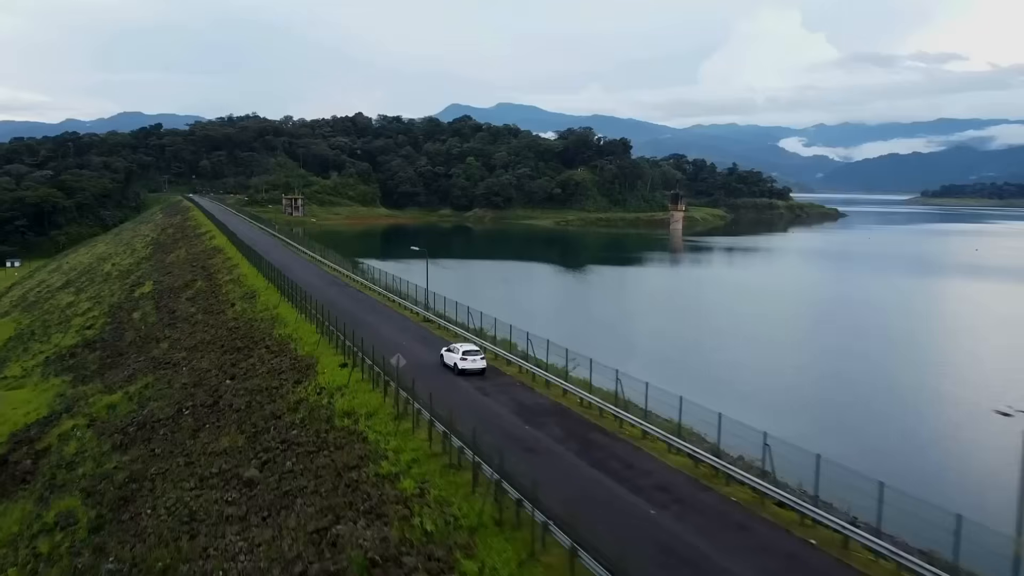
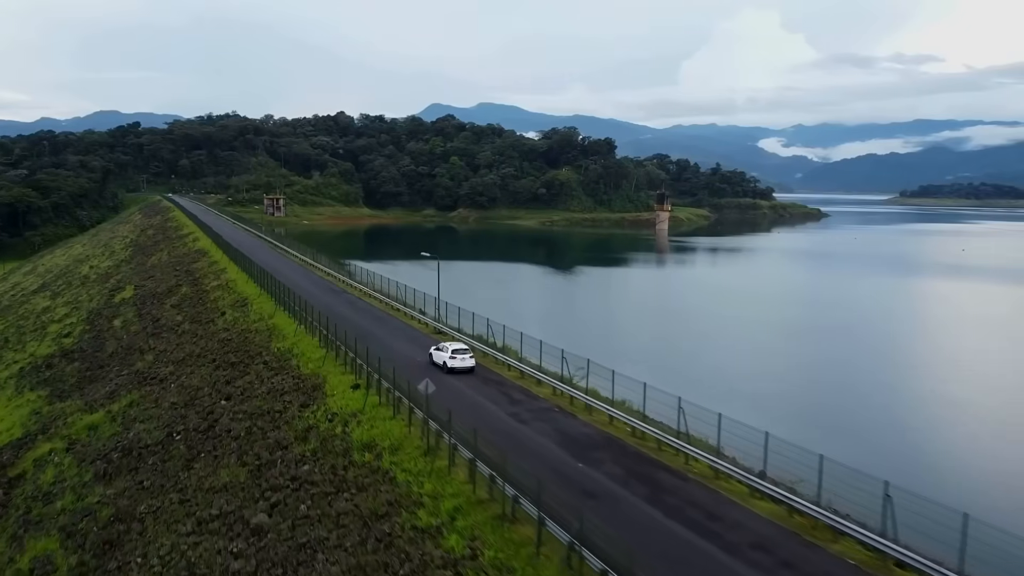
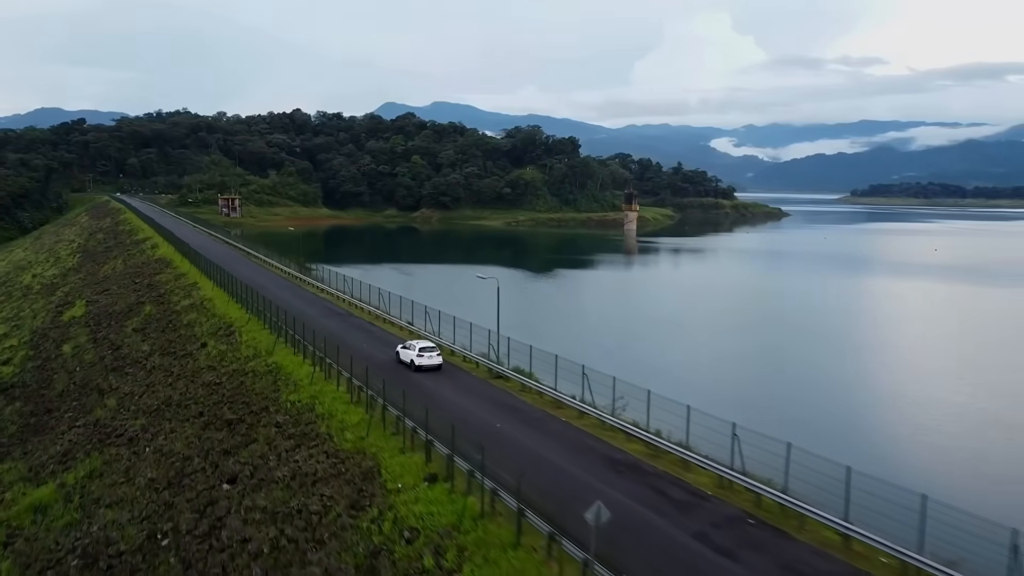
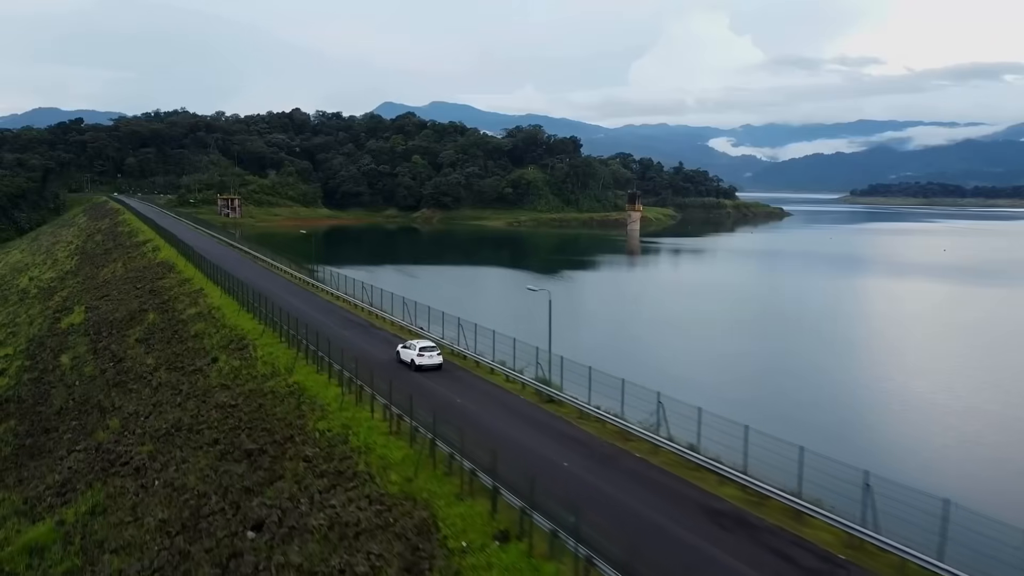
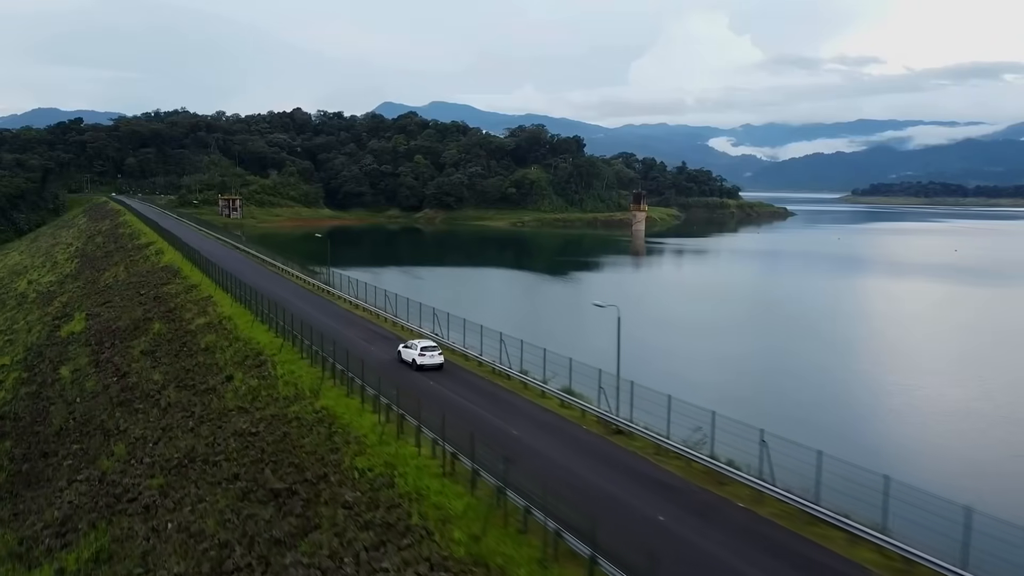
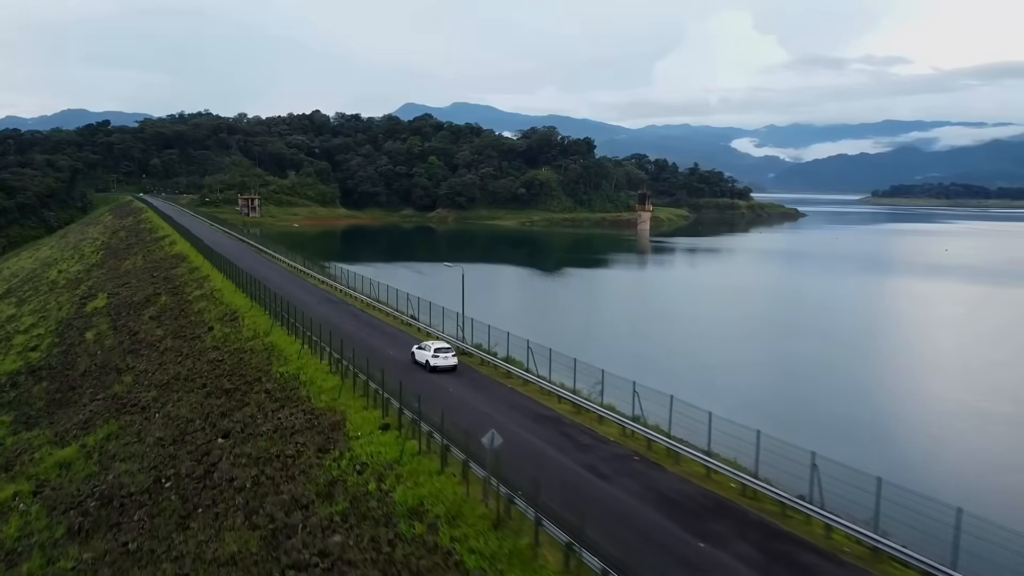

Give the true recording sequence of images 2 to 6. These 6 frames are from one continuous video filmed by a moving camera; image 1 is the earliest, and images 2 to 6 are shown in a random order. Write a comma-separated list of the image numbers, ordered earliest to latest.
2, 6, 3, 4, 5
